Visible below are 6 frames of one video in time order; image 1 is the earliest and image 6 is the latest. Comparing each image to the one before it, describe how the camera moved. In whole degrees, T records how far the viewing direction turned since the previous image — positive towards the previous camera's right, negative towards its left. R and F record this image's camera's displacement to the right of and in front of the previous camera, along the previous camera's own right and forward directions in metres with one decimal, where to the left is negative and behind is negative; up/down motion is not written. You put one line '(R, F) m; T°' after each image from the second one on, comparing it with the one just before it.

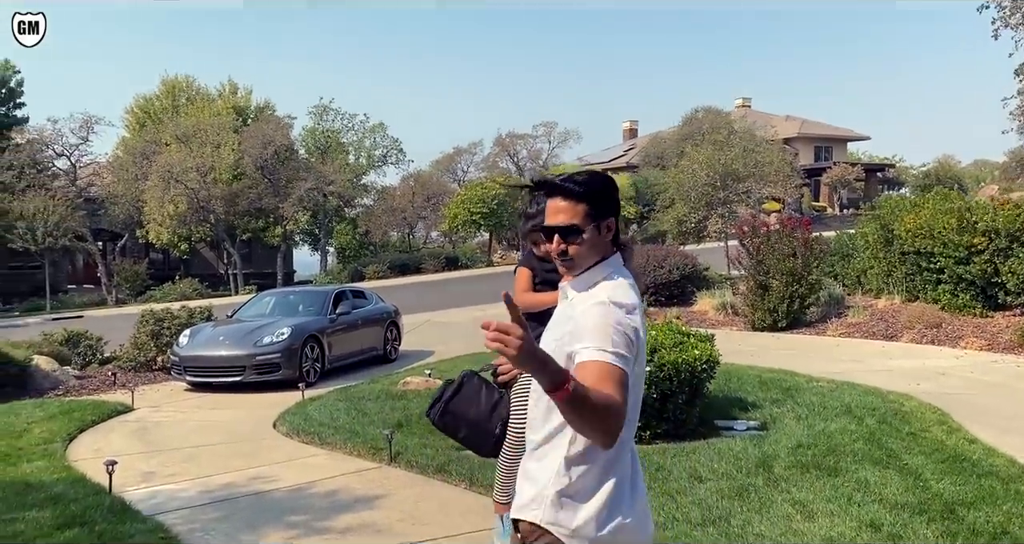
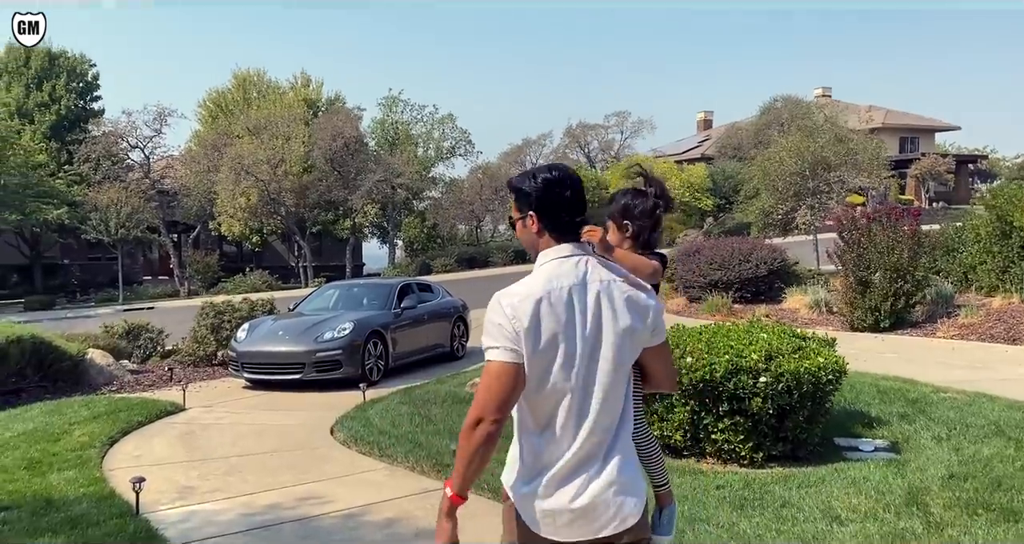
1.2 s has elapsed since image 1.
(-0.1, +0.8) m; -4°
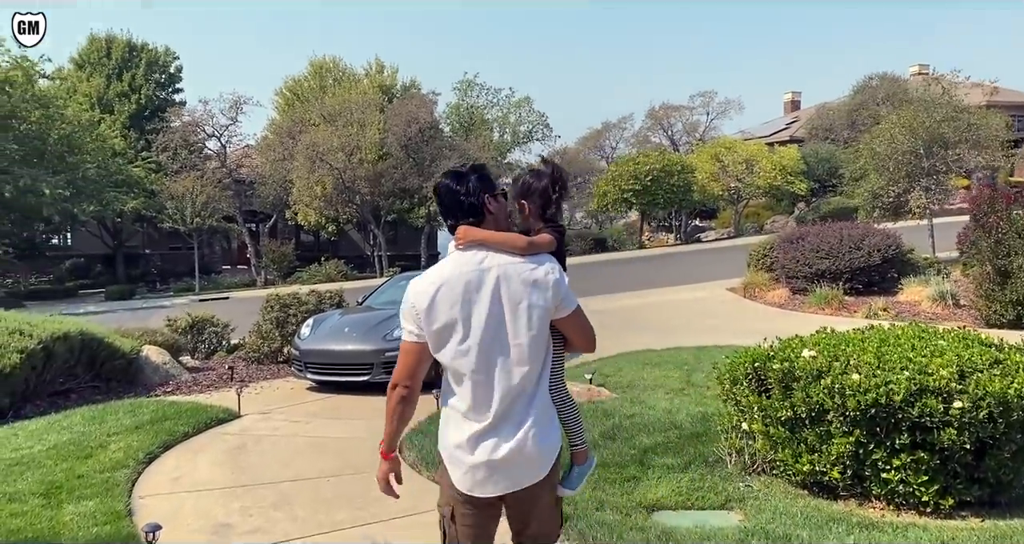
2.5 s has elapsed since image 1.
(-0.2, +1.1) m; -5°
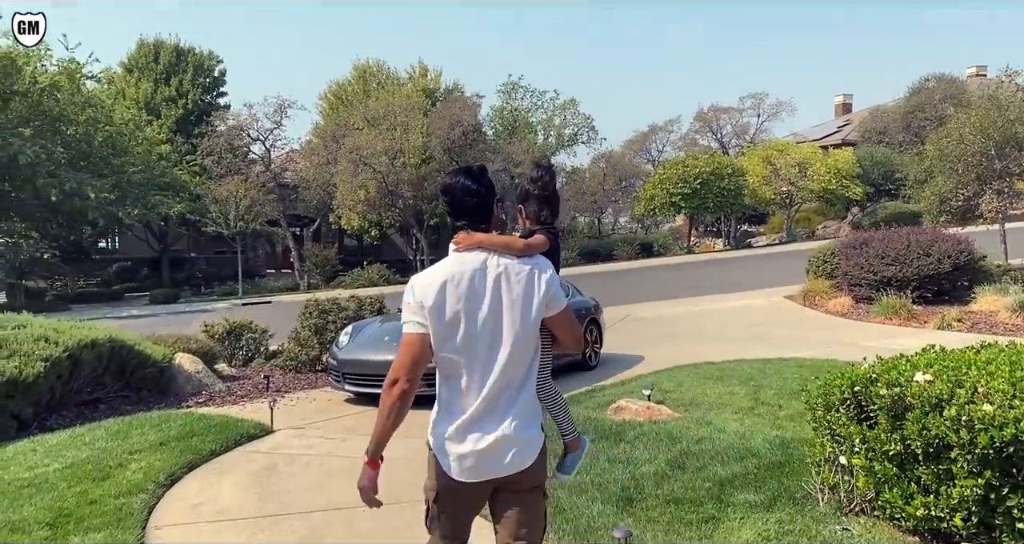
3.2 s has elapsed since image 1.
(-0.1, +0.6) m; -3°
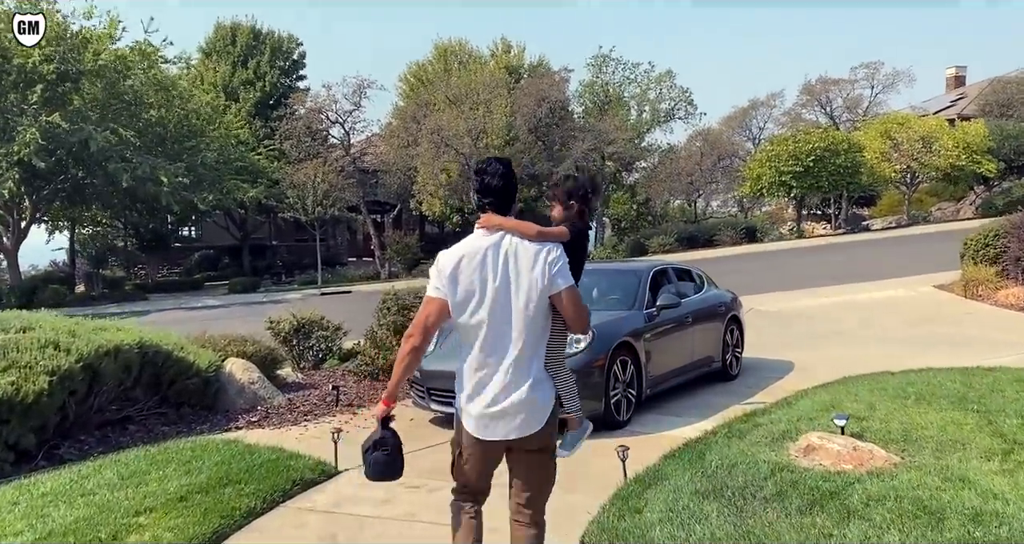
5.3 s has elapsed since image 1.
(-0.4, +1.8) m; -5°
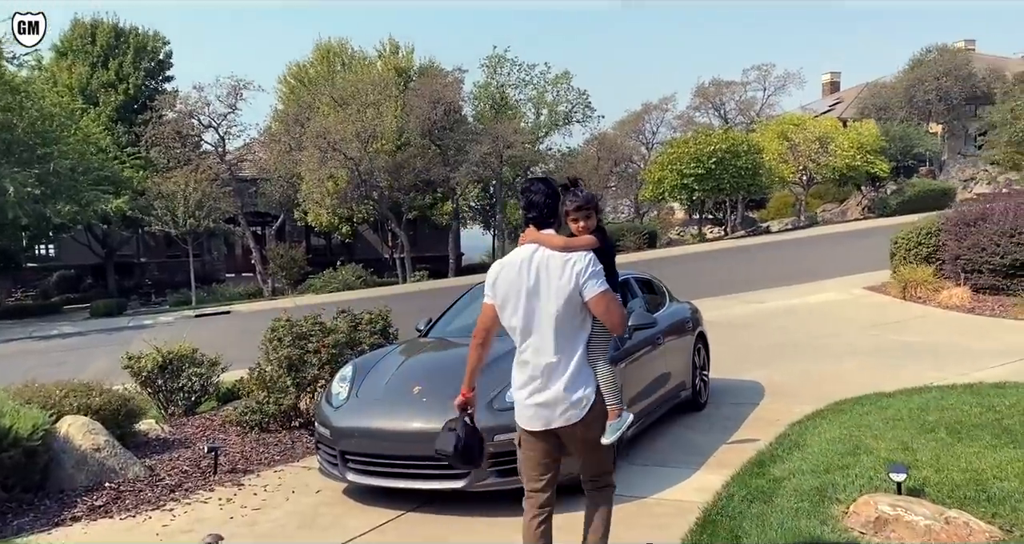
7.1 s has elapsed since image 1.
(-0.3, +1.5) m; +7°
